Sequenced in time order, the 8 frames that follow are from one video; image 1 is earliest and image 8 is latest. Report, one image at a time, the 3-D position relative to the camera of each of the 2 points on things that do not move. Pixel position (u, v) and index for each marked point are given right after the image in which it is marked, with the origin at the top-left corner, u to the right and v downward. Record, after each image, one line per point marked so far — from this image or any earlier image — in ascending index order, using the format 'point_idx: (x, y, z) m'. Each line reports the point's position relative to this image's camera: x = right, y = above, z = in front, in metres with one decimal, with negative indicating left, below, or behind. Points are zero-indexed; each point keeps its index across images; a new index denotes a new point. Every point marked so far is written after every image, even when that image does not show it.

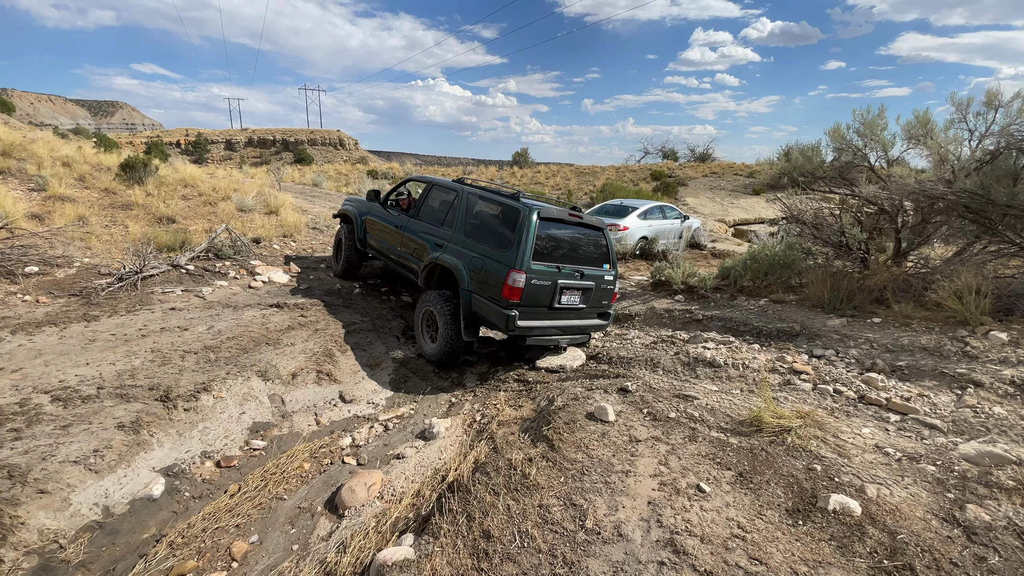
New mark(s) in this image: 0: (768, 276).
0: (+3.6, +0.2, +6.7) m
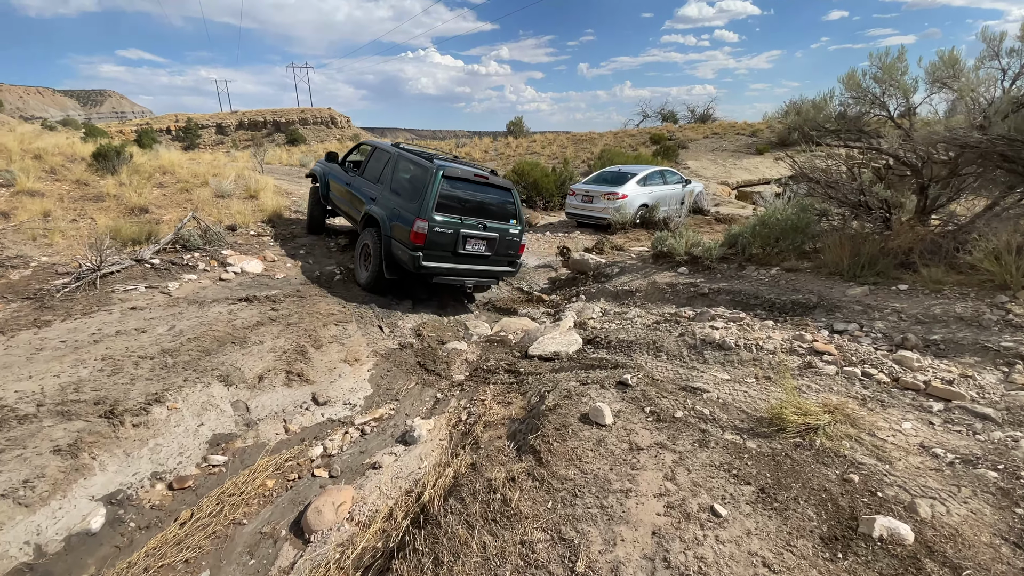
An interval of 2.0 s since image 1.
0: (+3.4, +0.6, +6.1) m
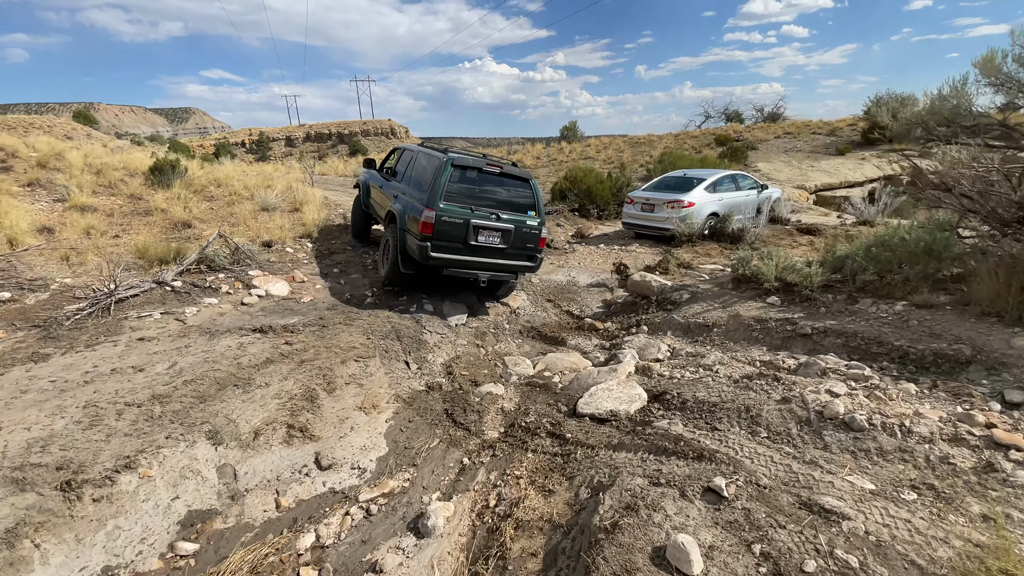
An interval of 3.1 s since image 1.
0: (+3.9, +0.2, +4.8) m
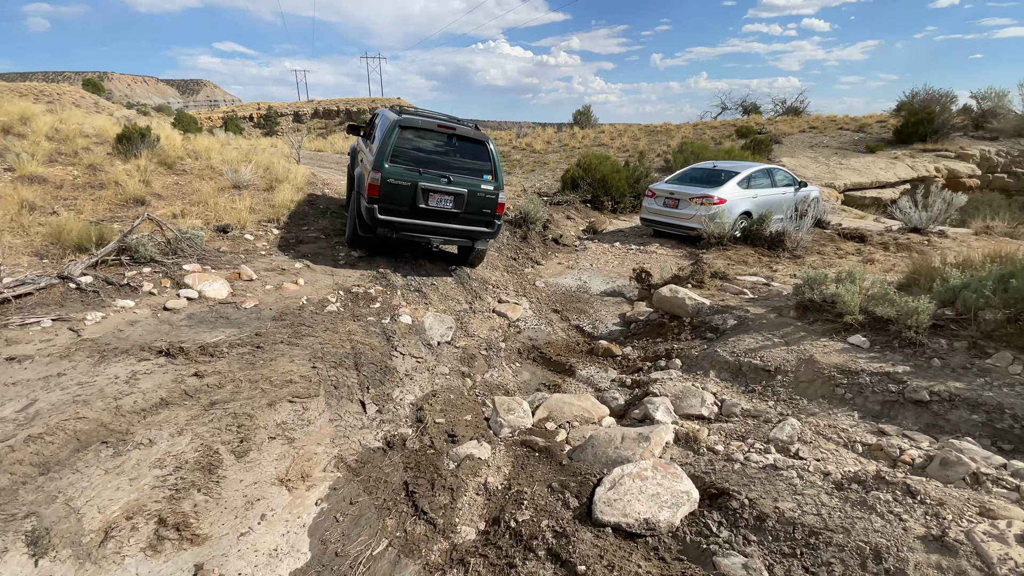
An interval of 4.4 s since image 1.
0: (+3.9, -0.1, +3.5) m
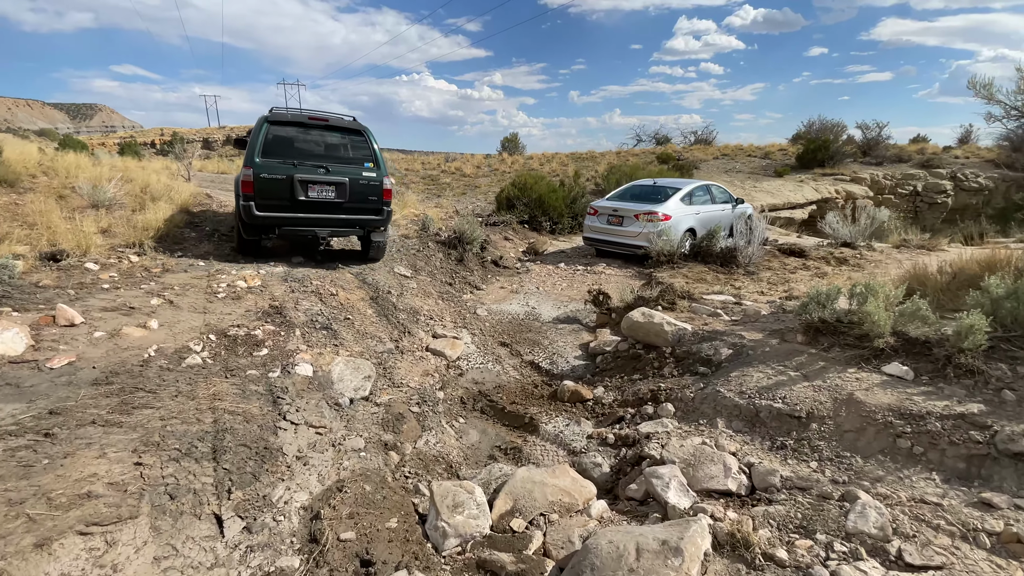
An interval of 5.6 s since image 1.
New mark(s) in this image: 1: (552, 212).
0: (+3.6, -0.2, +2.8) m
1: (+1.0, +2.0, +12.6) m
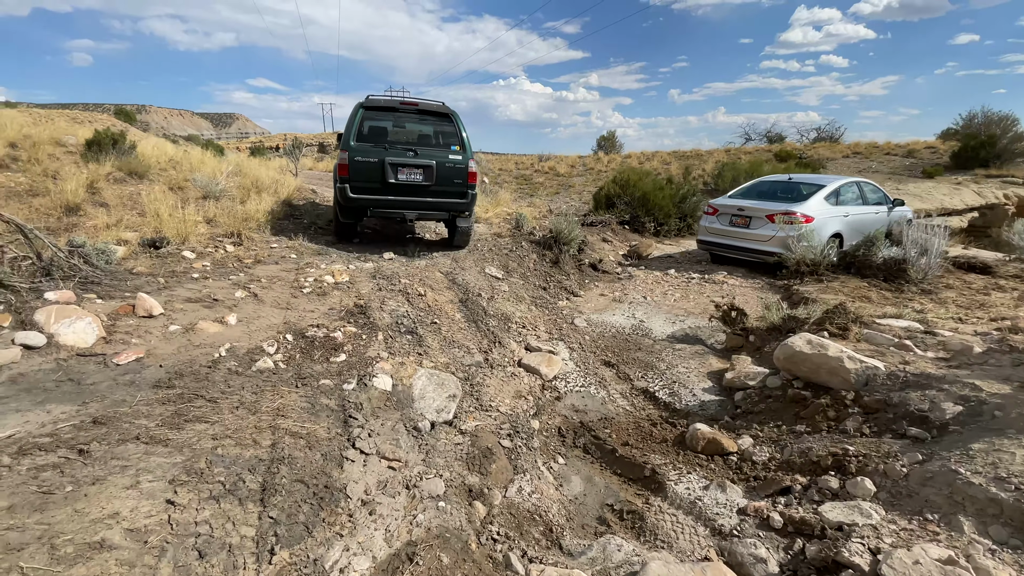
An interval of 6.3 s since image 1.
0: (+4.1, -0.4, +1.3) m
1: (+3.4, +1.8, +11.4) m
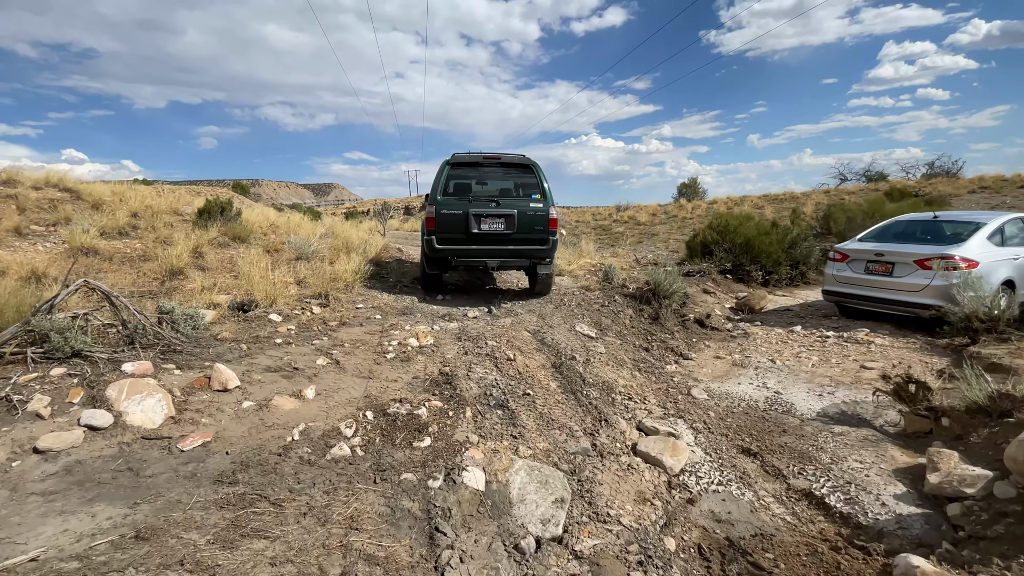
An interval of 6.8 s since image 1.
0: (+4.4, -0.5, 0.0) m
1: (+5.3, +0.6, +10.2) m
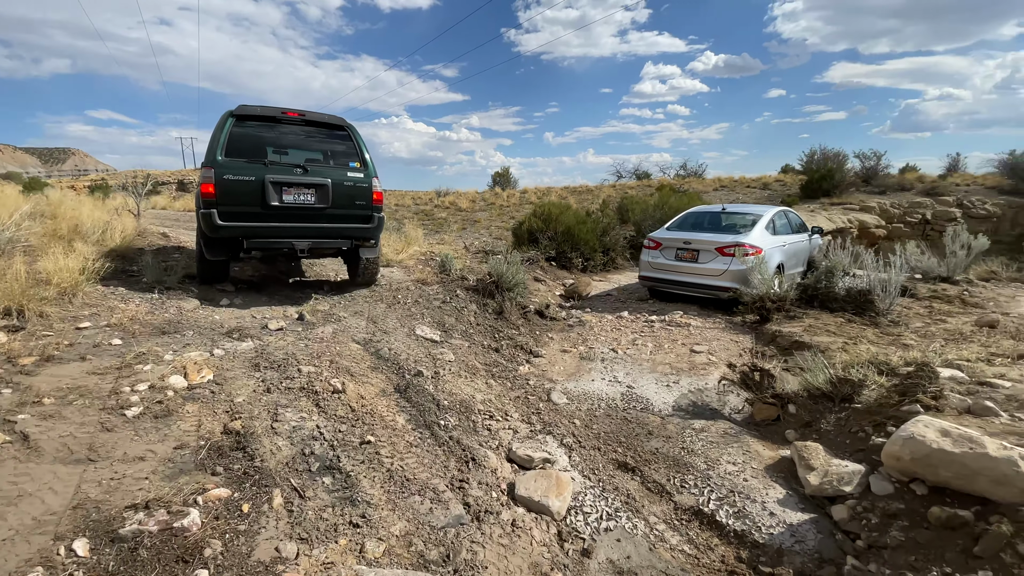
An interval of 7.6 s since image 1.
0: (+4.5, -0.5, +0.8) m
1: (+1.6, +0.9, +10.6) m
